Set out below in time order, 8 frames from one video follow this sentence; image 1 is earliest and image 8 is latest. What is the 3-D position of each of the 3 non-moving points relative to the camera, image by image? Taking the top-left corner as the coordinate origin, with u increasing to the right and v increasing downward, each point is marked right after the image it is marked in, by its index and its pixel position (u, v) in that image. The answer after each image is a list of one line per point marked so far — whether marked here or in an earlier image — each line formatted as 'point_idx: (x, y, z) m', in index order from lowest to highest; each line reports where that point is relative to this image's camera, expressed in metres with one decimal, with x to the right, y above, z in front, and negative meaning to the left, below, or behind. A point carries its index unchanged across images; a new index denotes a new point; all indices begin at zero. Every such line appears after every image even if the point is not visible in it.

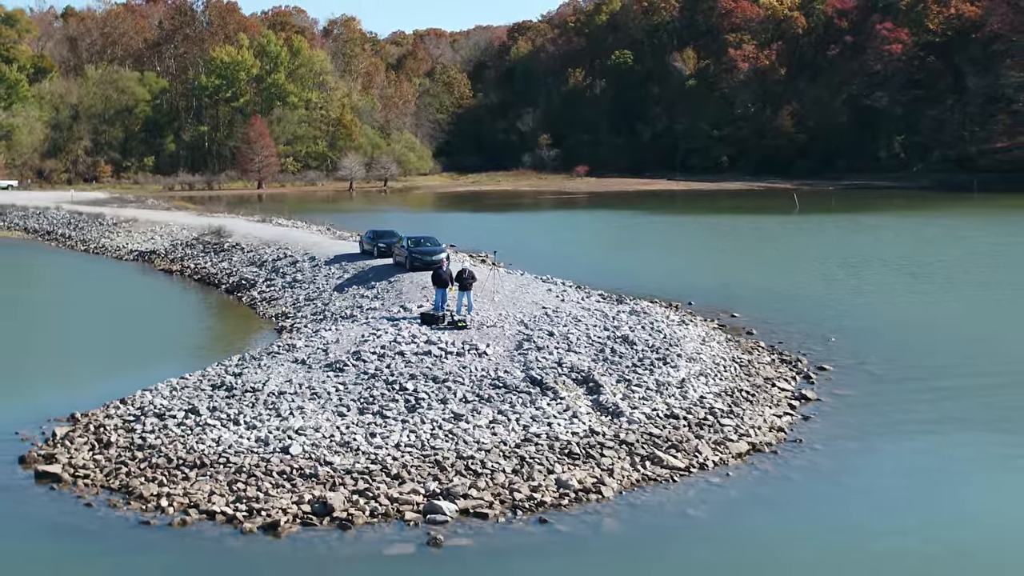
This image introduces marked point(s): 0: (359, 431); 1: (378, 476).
0: (-2.1, -1.9, +13.5) m
1: (-1.6, -2.3, +12.3) m
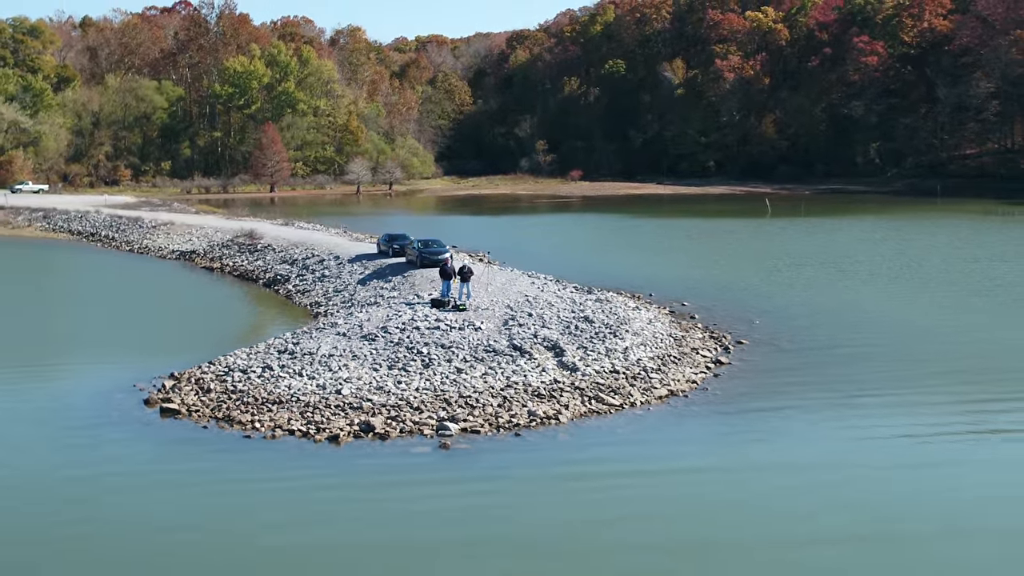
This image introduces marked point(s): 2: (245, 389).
0: (-2.3, -1.7, +18.7) m
1: (-1.9, -2.1, +17.5) m
2: (-5.0, -1.9, +18.9) m
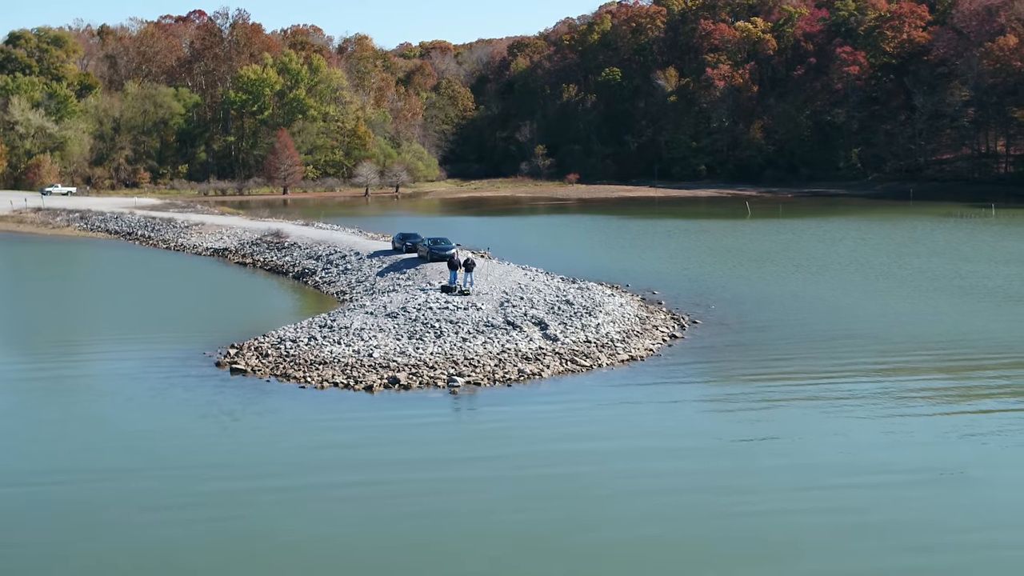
0: (-2.5, -1.4, +23.7) m
1: (-2.0, -1.8, +22.5) m
2: (-5.1, -1.6, +23.8) m
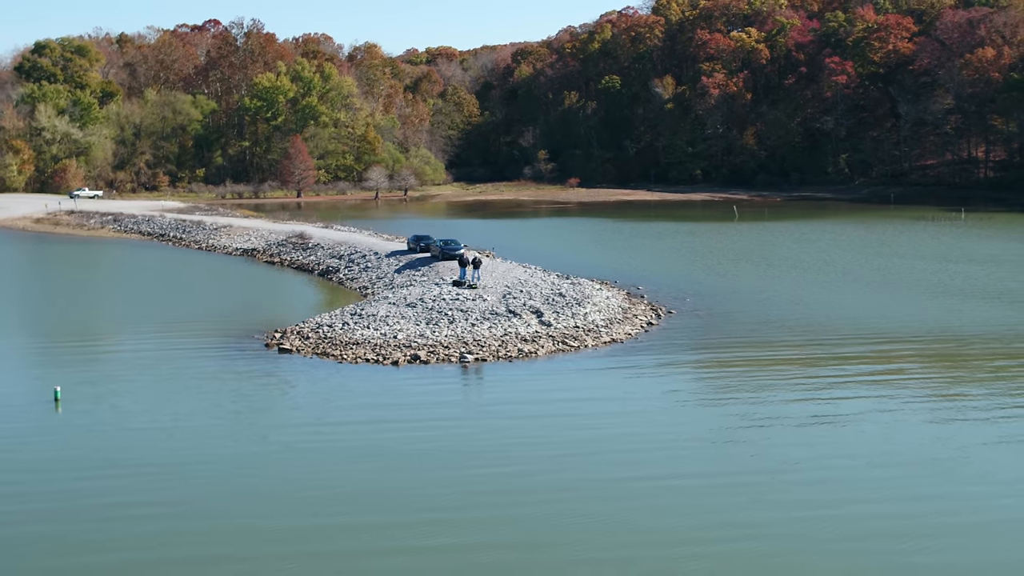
0: (-2.4, -1.2, +28.3) m
1: (-2.0, -1.6, +27.1) m
2: (-5.1, -1.4, +28.4) m
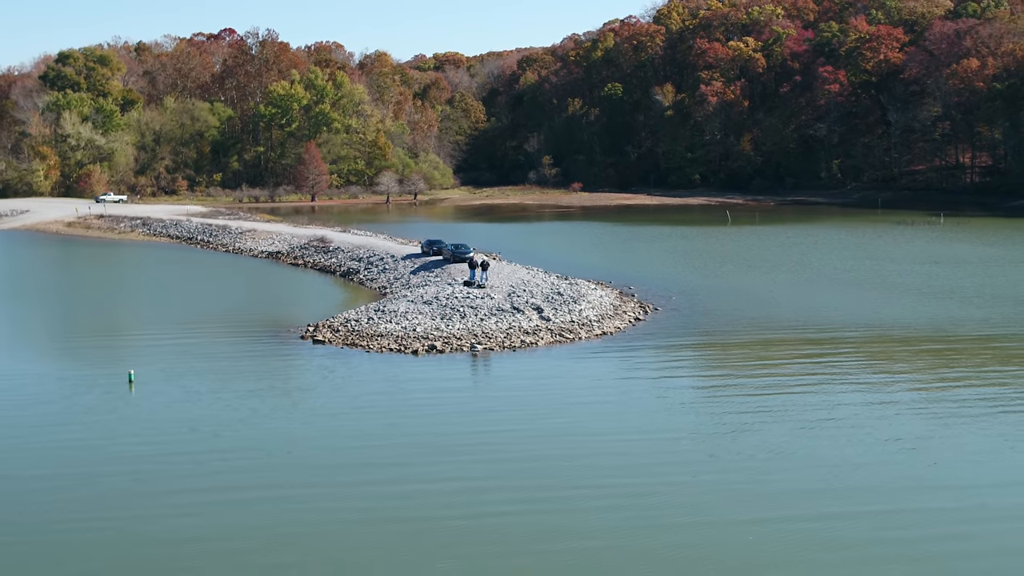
0: (-2.3, -1.2, +32.4) m
1: (-1.9, -1.6, +31.2) m
2: (-5.0, -1.4, +32.6) m
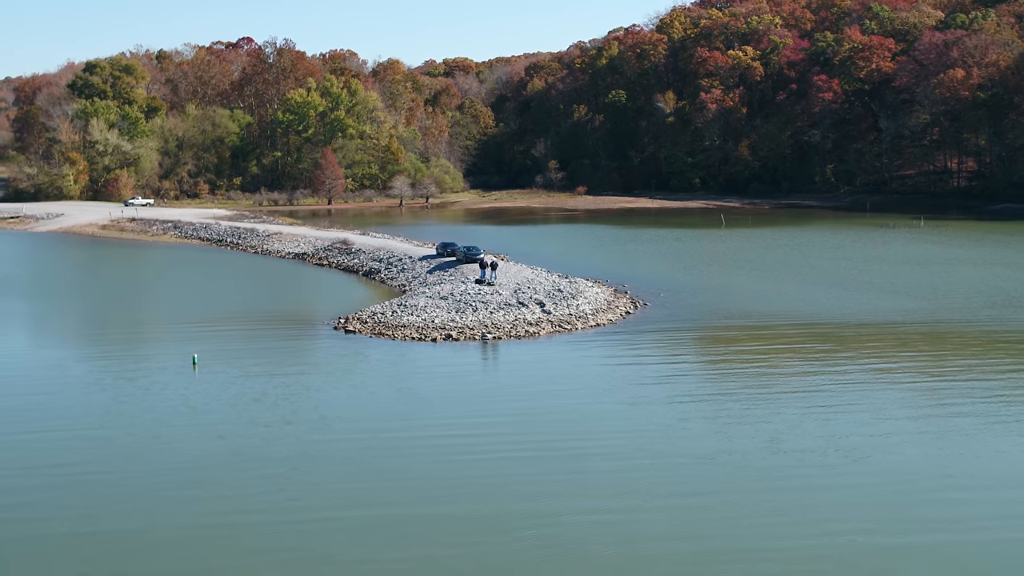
0: (-2.1, -1.1, +37.3) m
1: (-1.7, -1.5, +36.1) m
2: (-4.8, -1.3, +37.5) m
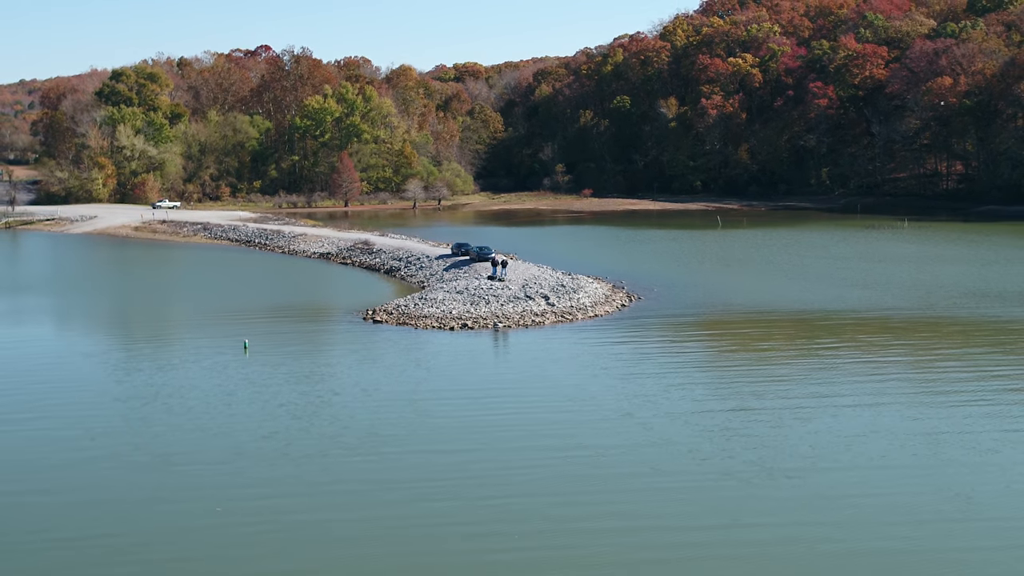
0: (-1.7, -0.9, +42.2) m
1: (-1.4, -1.3, +41.0) m
2: (-4.4, -1.1, +42.4) m
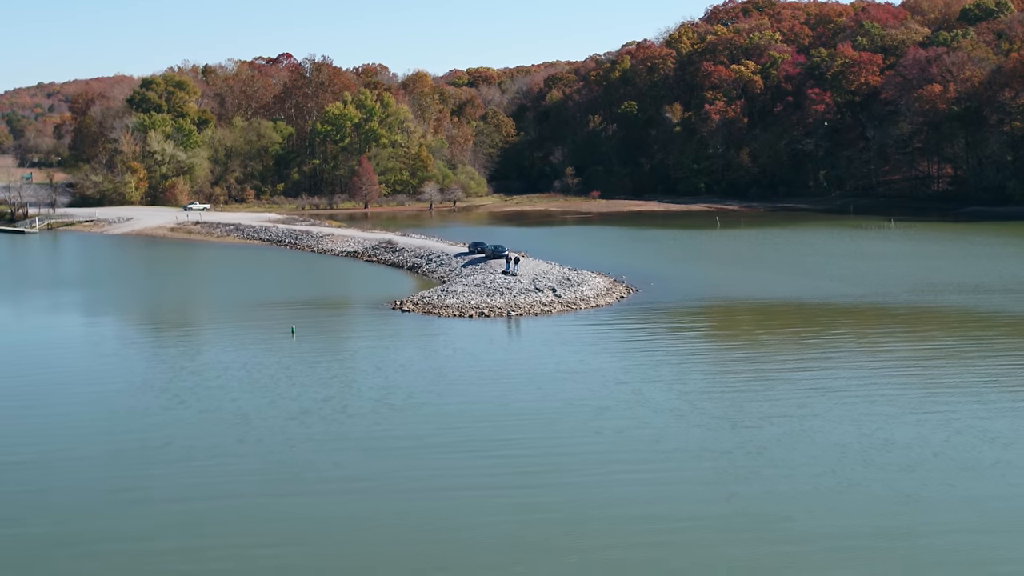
0: (-1.2, -0.6, +47.9) m
1: (-0.8, -0.9, +46.7) m
2: (-3.9, -0.8, +48.2) m
